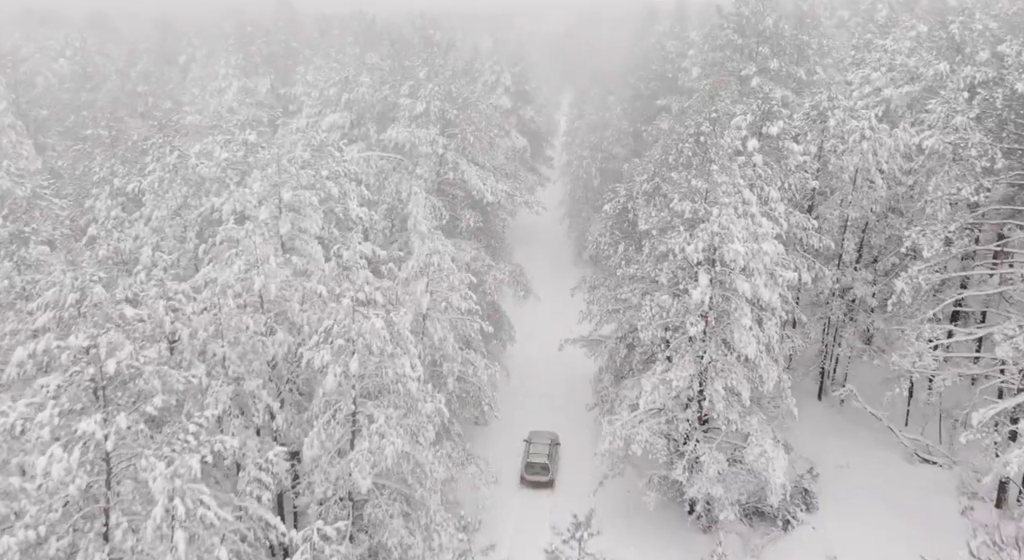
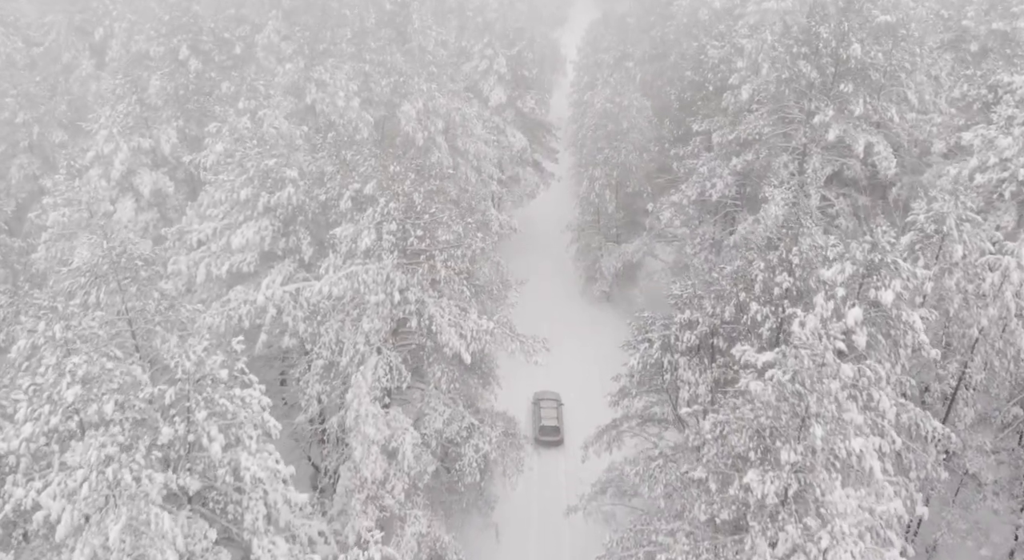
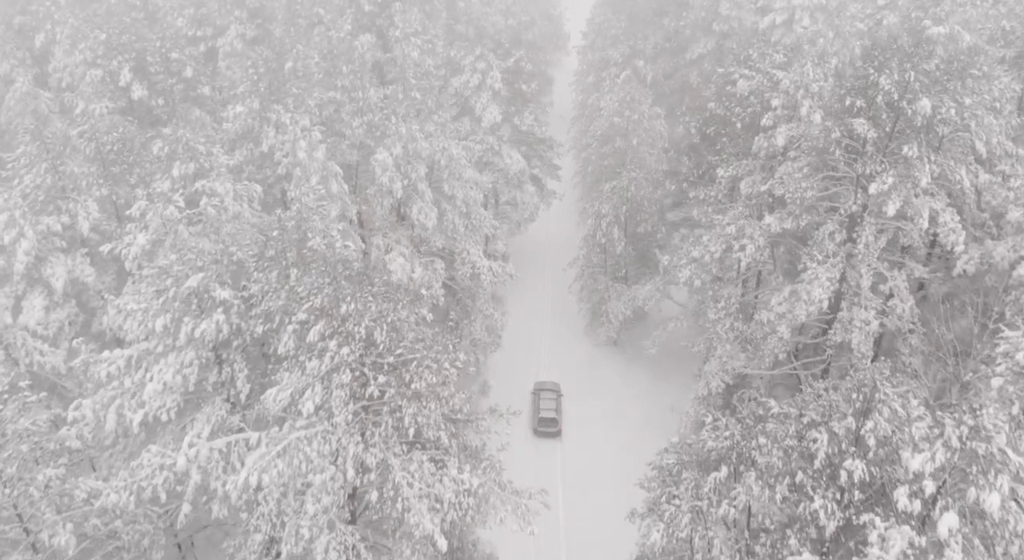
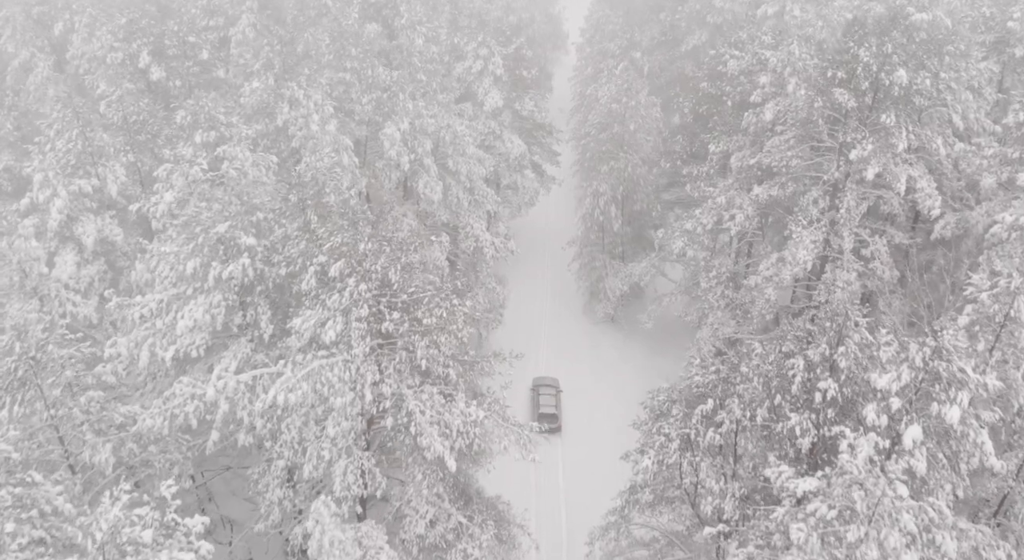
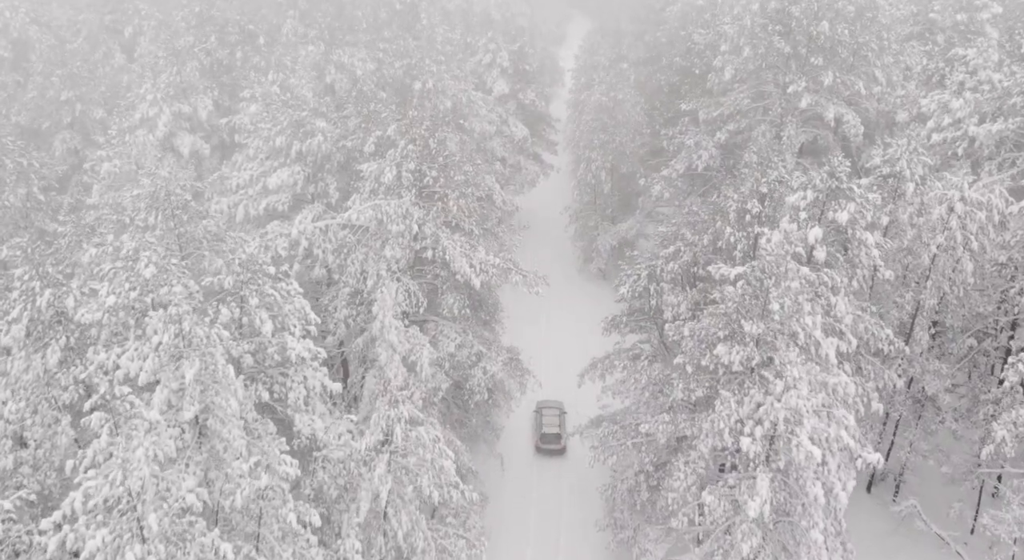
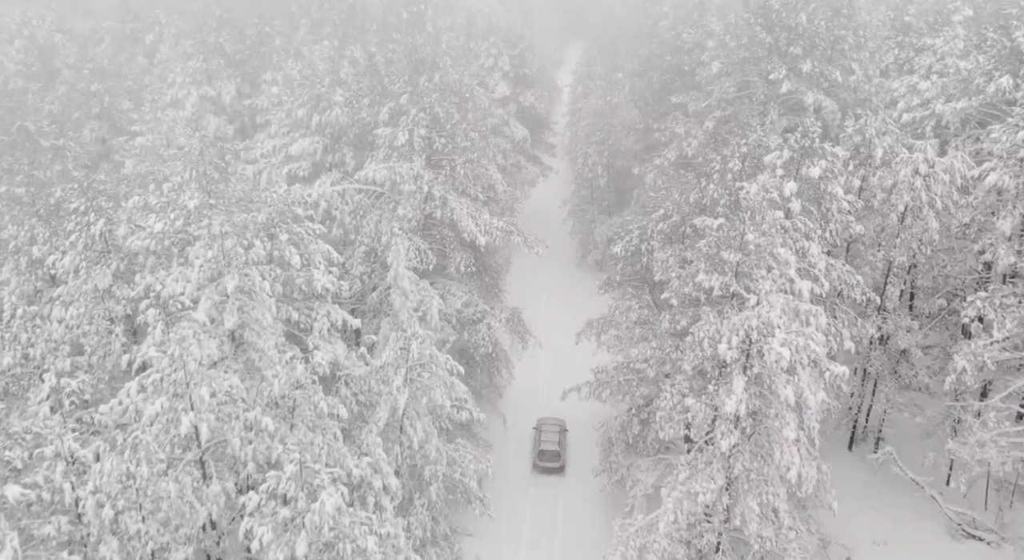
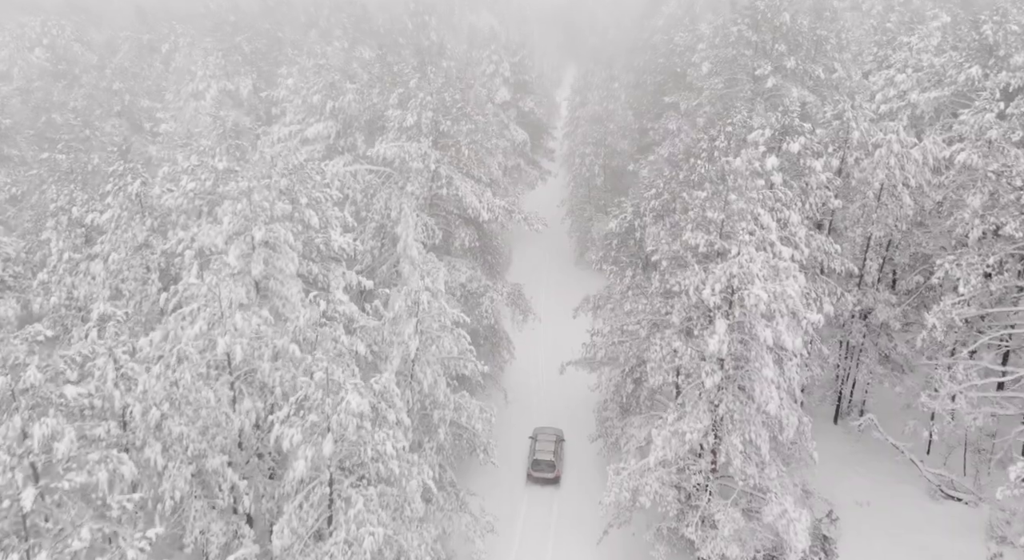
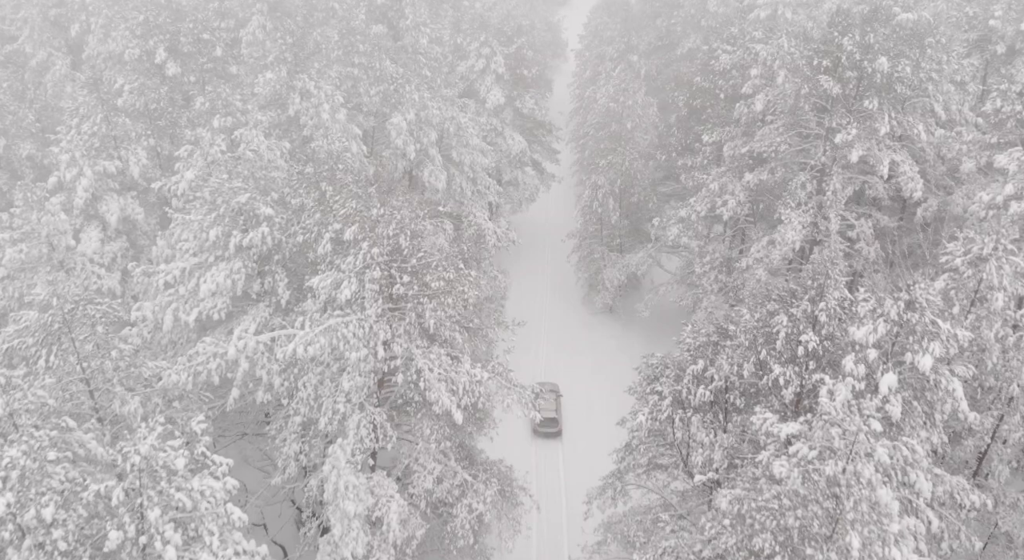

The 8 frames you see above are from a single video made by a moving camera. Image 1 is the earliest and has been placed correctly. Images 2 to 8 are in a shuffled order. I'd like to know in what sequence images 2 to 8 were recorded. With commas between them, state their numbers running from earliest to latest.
7, 6, 5, 2, 8, 4, 3
